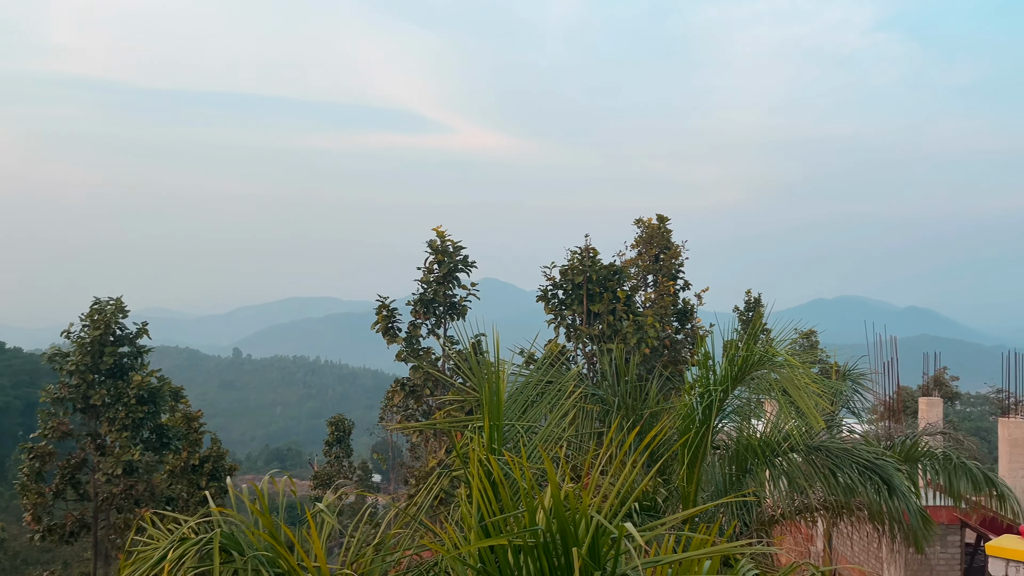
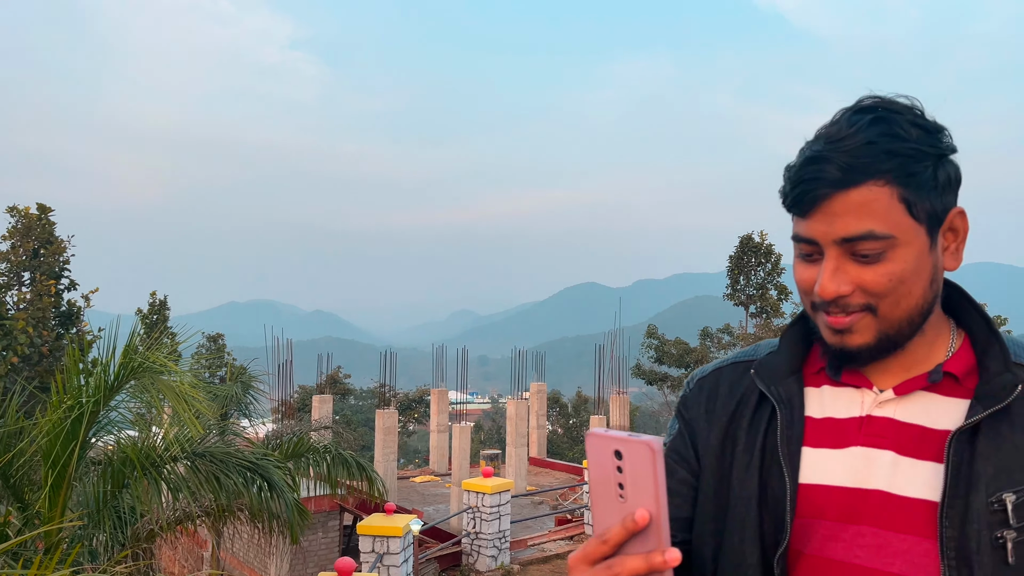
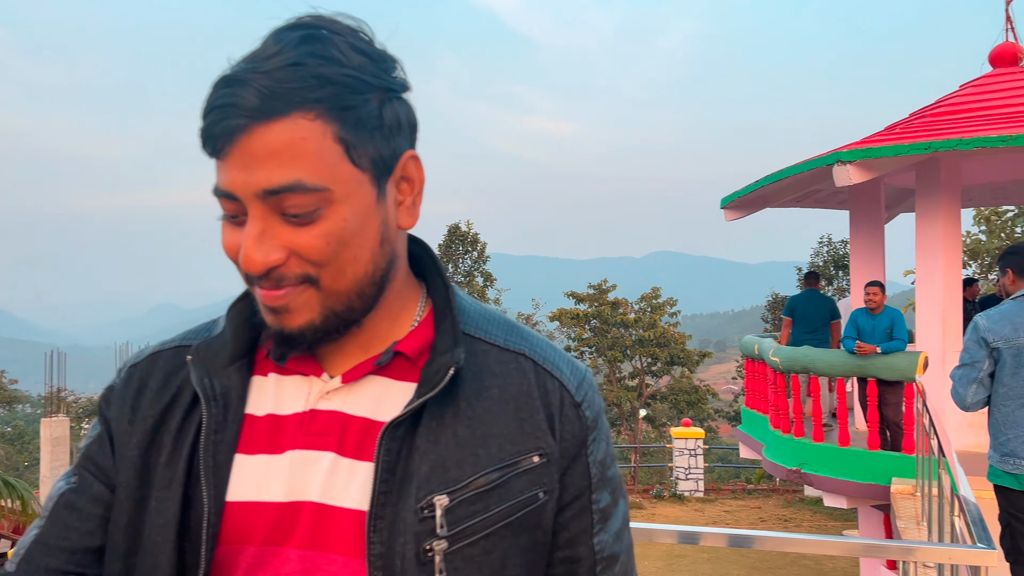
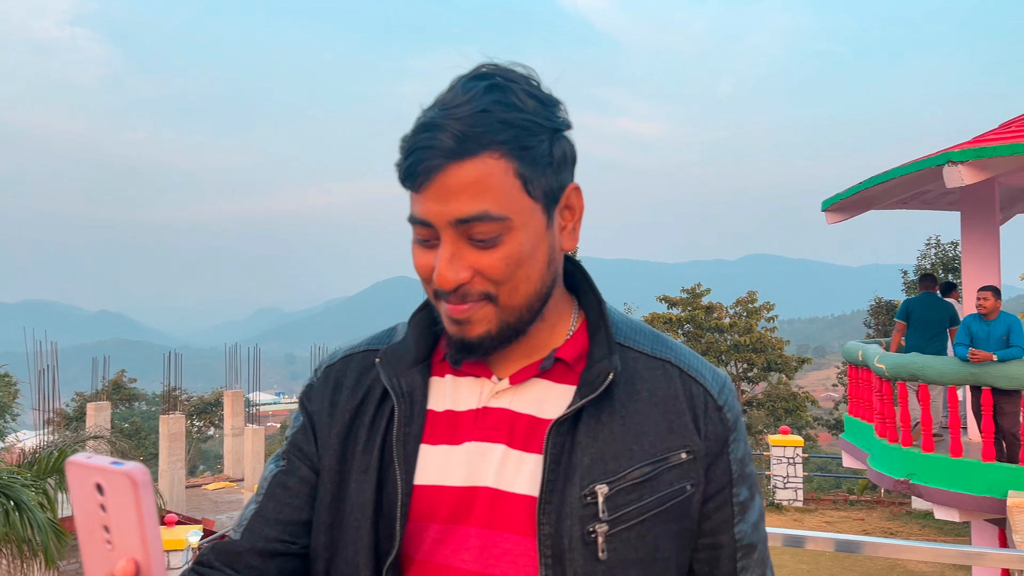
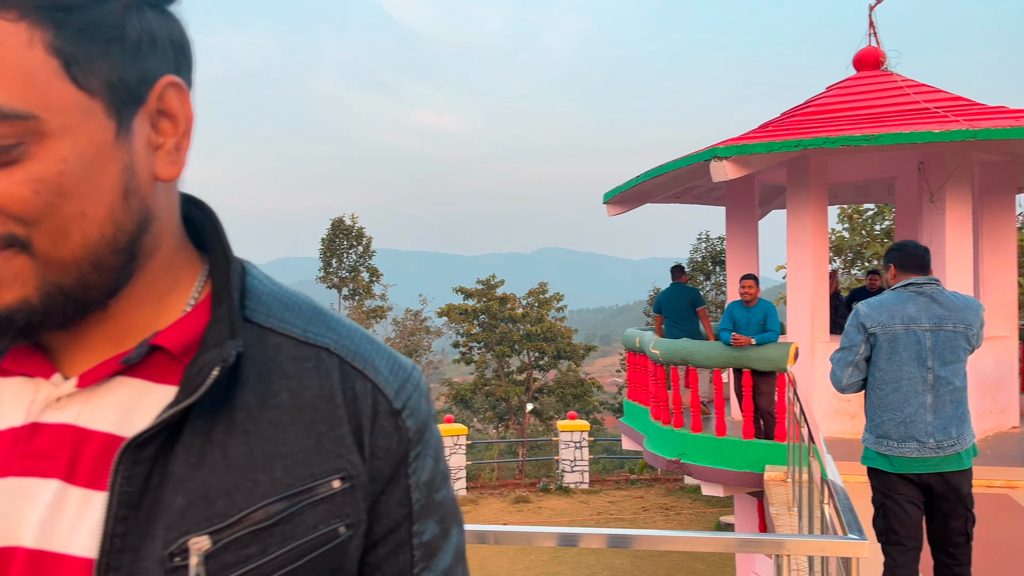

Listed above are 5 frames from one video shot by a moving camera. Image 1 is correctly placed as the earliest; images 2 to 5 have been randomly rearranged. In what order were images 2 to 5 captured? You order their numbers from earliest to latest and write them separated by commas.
2, 4, 3, 5
